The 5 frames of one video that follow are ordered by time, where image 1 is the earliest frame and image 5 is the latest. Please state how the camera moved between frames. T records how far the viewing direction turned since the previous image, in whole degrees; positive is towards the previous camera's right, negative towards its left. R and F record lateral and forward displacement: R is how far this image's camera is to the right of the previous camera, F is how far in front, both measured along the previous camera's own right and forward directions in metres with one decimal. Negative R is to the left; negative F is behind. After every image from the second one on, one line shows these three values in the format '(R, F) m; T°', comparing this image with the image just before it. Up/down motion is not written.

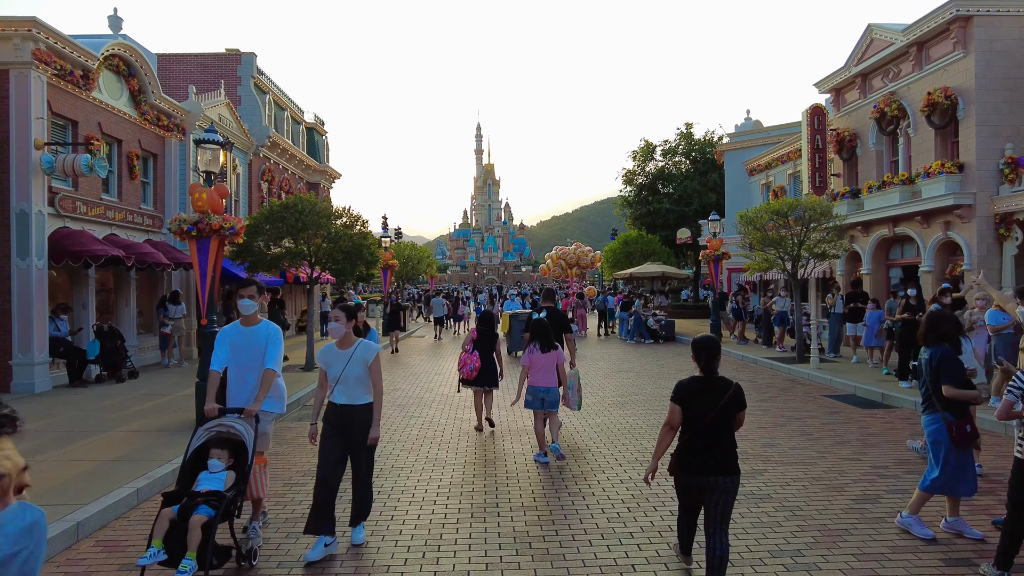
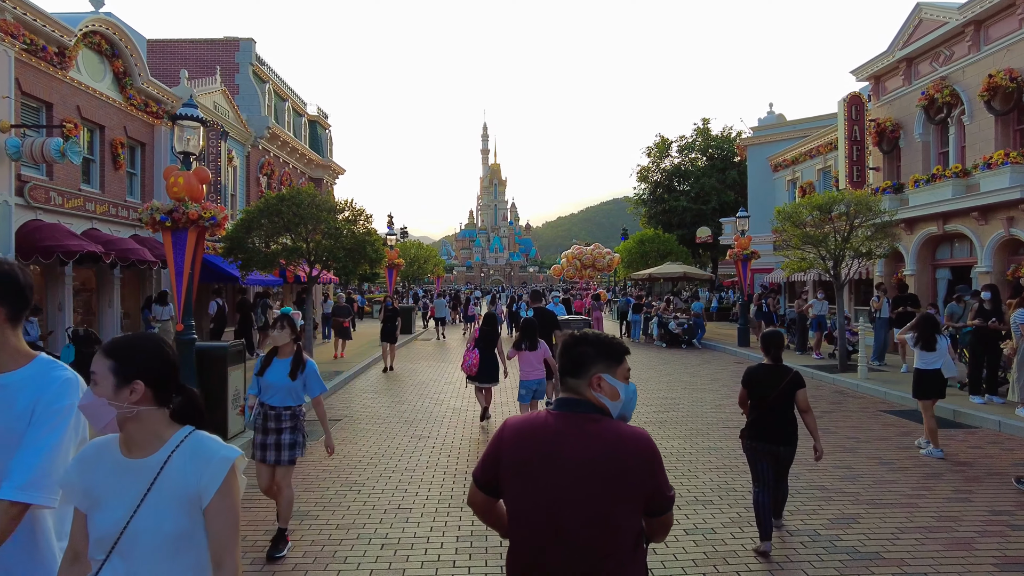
(-0.3, +1.3) m; 0°
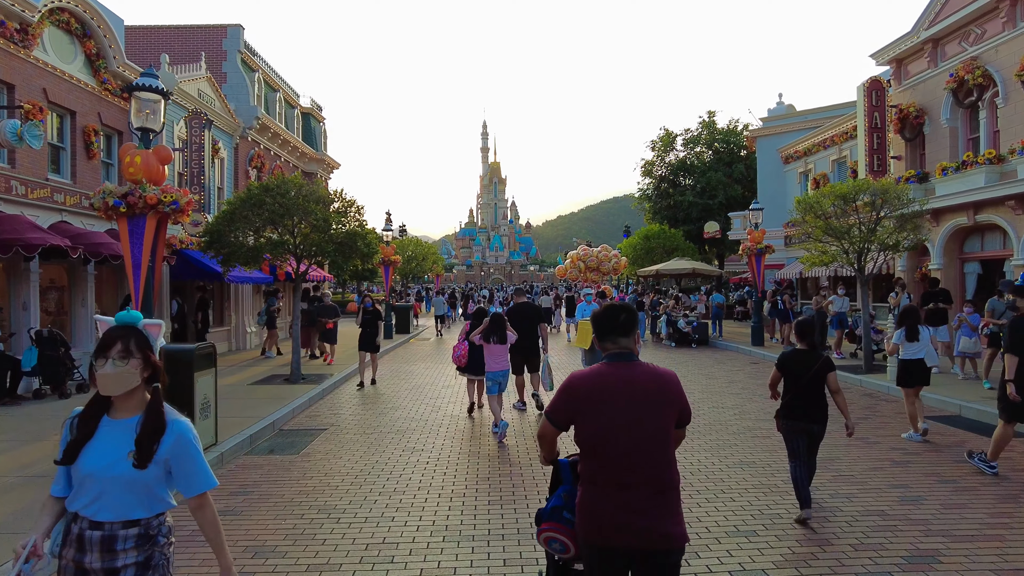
(0.0, +1.0) m; 0°
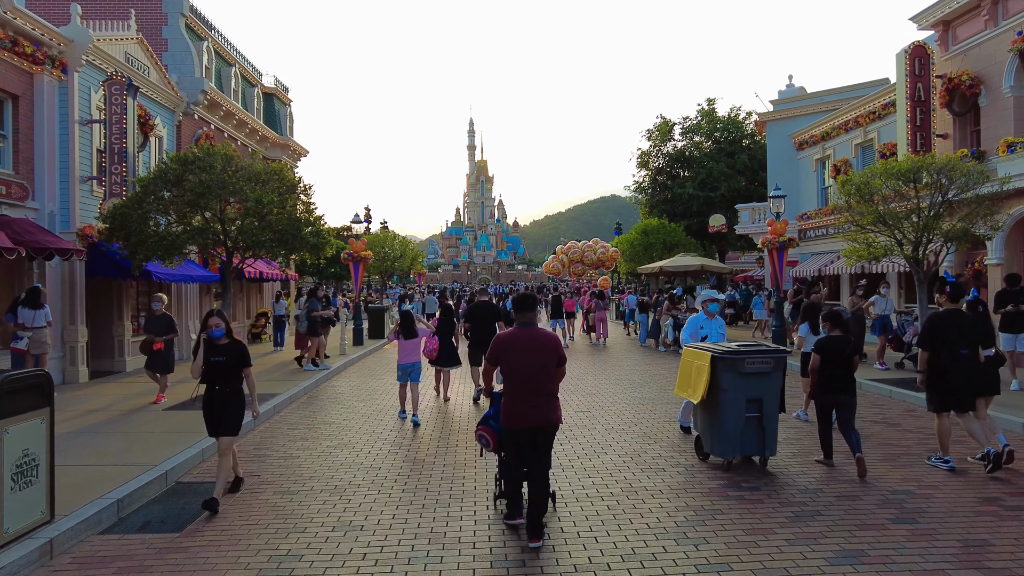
(0.0, +2.5) m; +1°
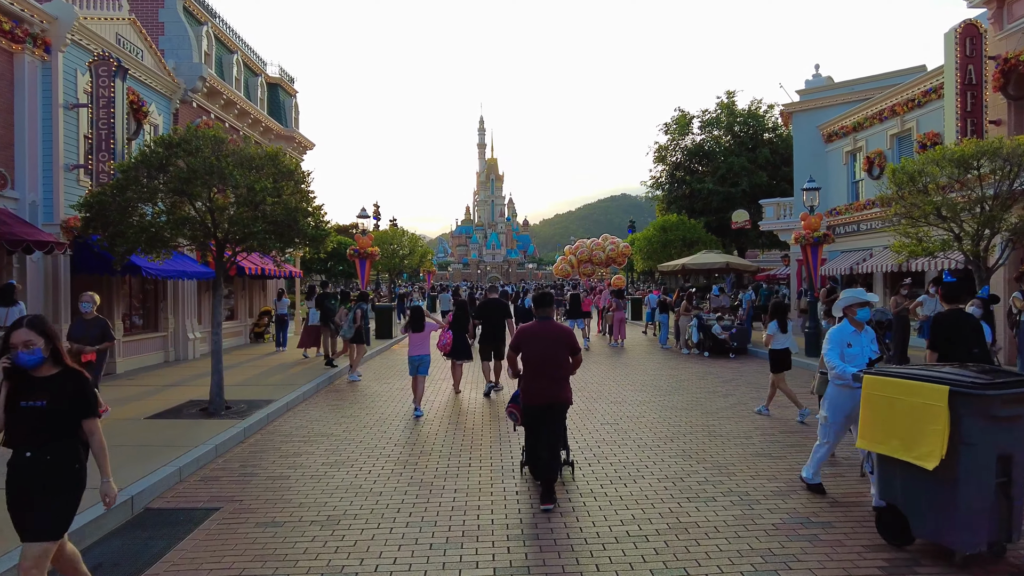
(-0.1, +1.0) m; -1°
